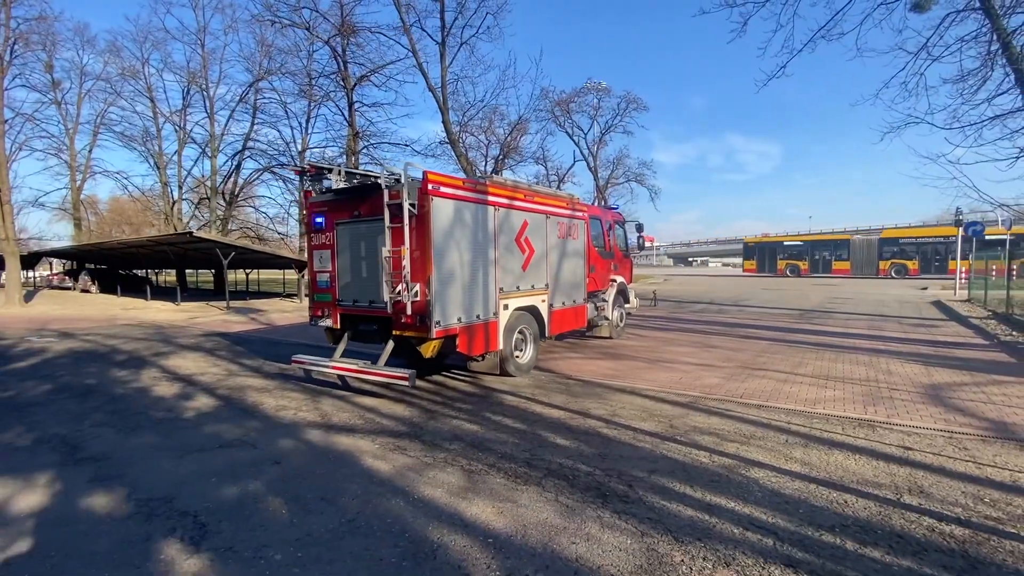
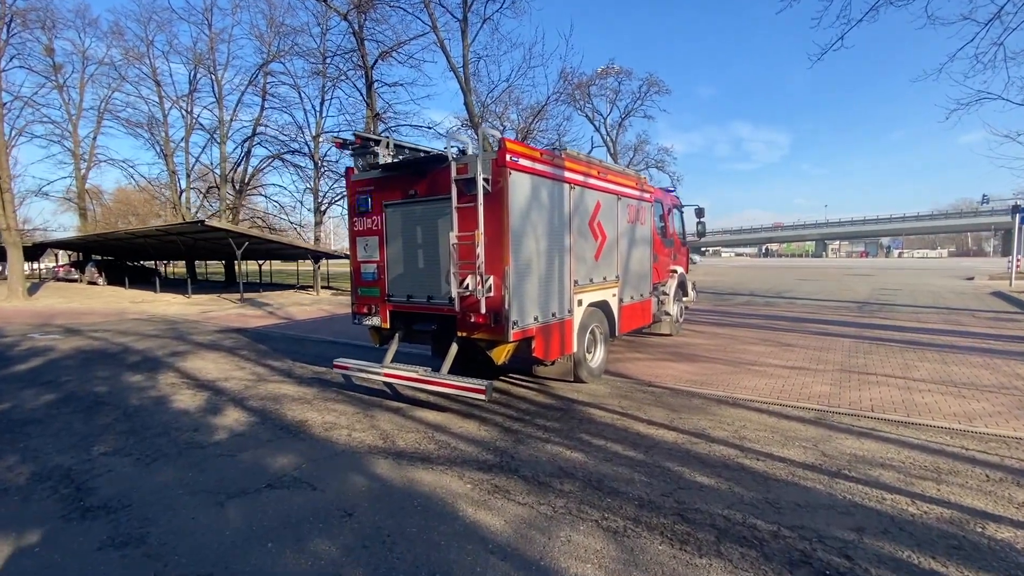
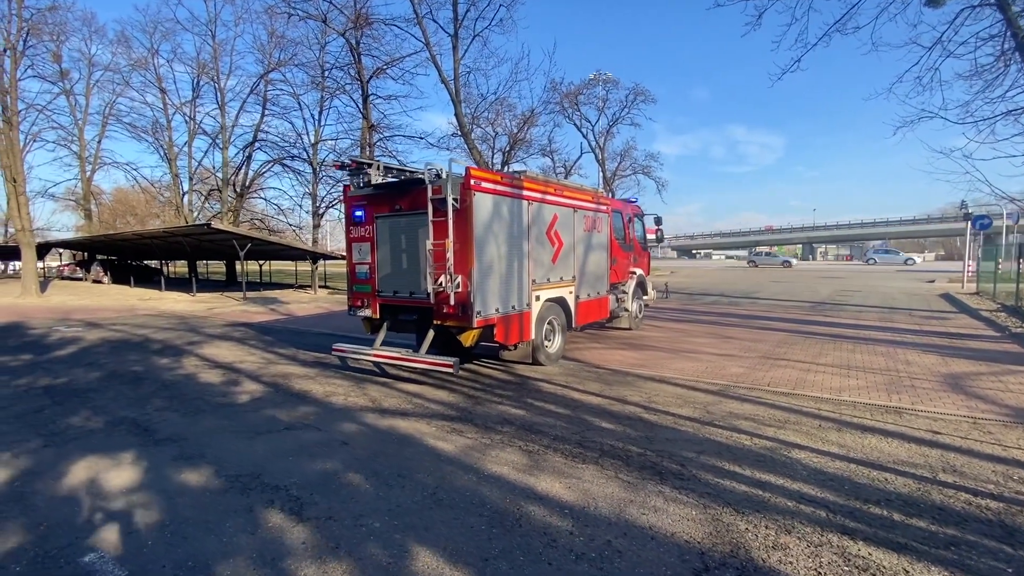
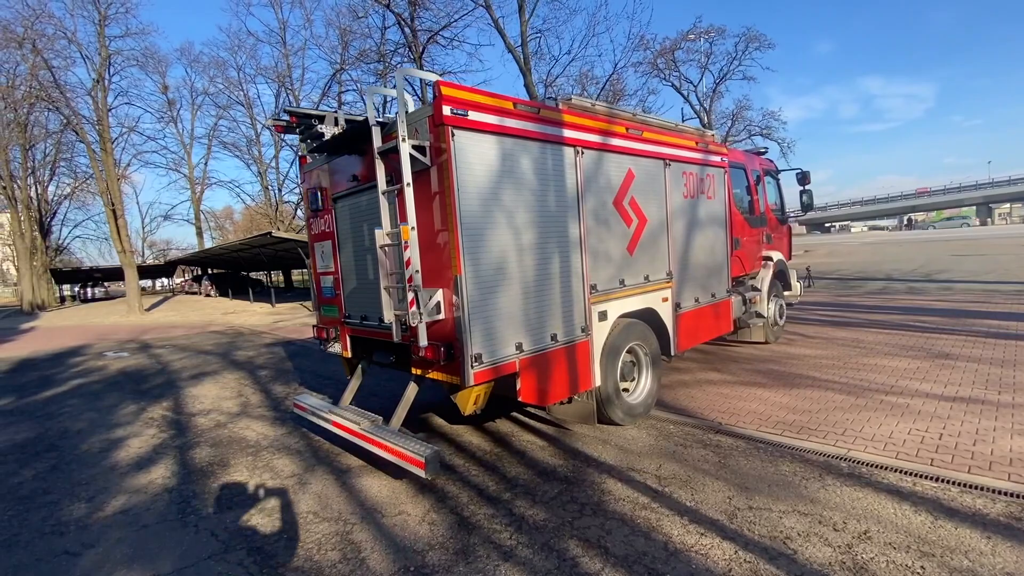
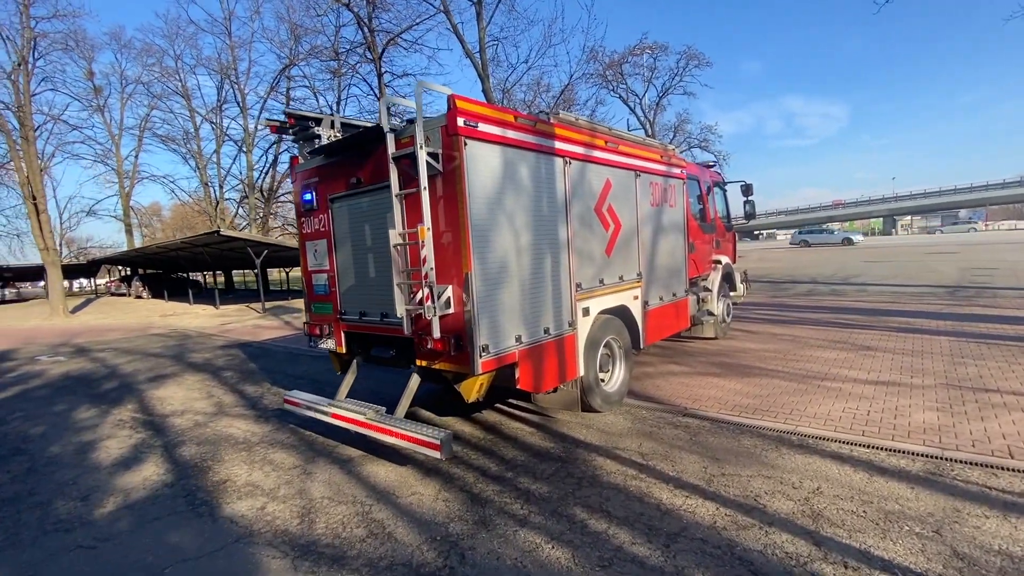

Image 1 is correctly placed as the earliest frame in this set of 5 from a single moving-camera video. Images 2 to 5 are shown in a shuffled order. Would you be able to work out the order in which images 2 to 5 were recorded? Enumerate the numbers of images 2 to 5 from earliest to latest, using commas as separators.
3, 2, 5, 4
